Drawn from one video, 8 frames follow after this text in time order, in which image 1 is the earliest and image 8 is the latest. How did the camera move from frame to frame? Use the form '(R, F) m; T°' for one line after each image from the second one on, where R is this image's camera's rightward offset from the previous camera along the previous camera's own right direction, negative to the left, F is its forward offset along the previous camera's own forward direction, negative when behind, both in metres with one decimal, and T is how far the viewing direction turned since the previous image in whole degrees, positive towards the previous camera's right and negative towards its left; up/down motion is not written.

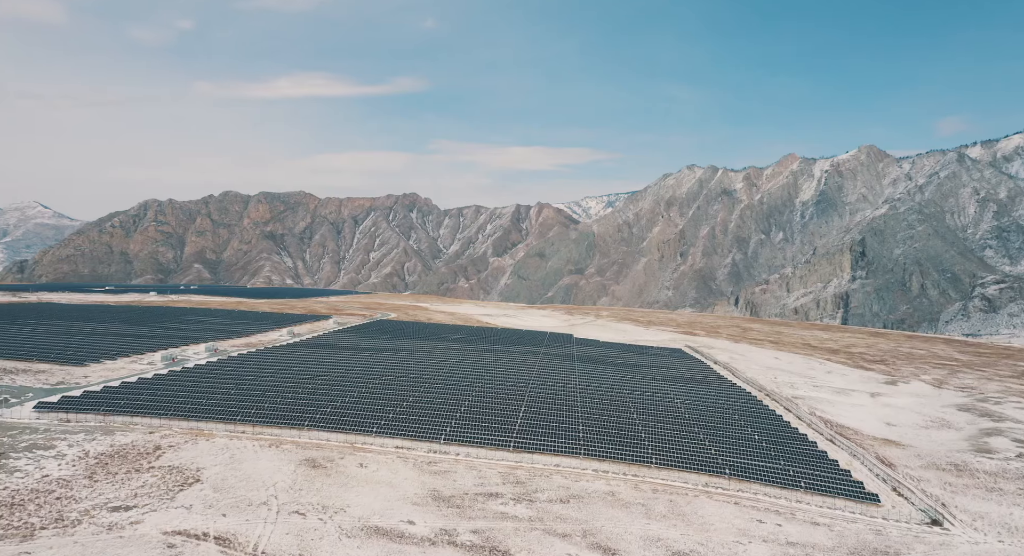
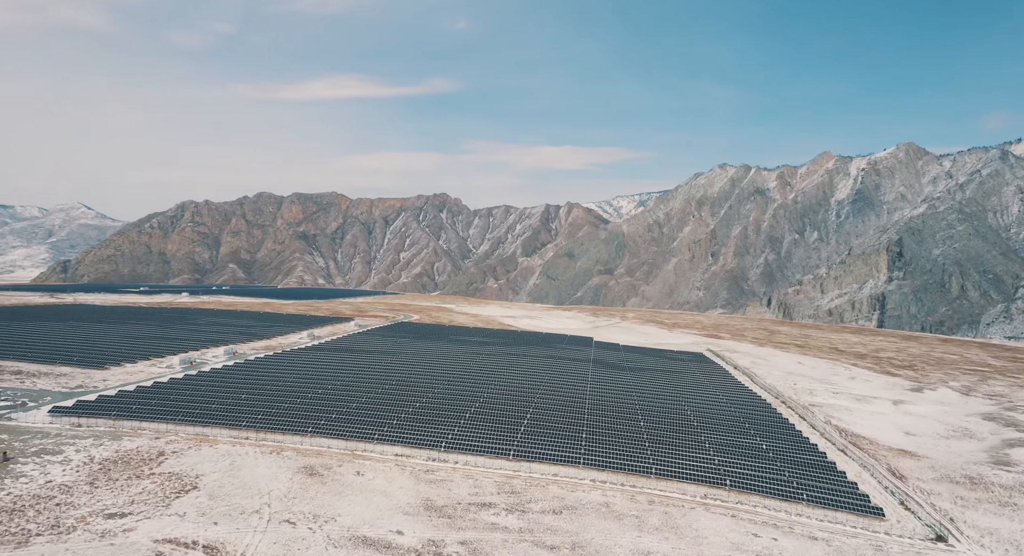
(+1.0, -0.1) m; -2°
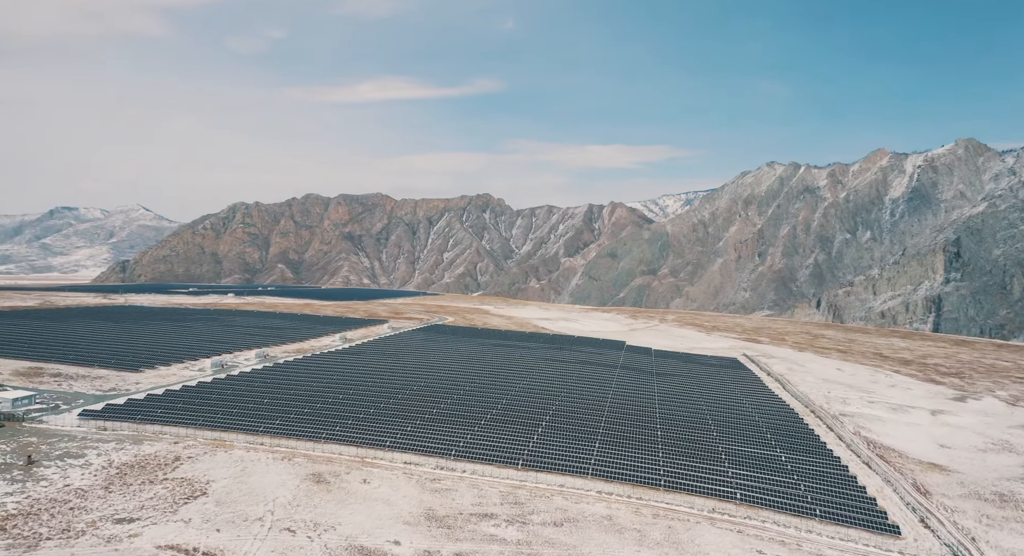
(+1.1, -0.1) m; -3°
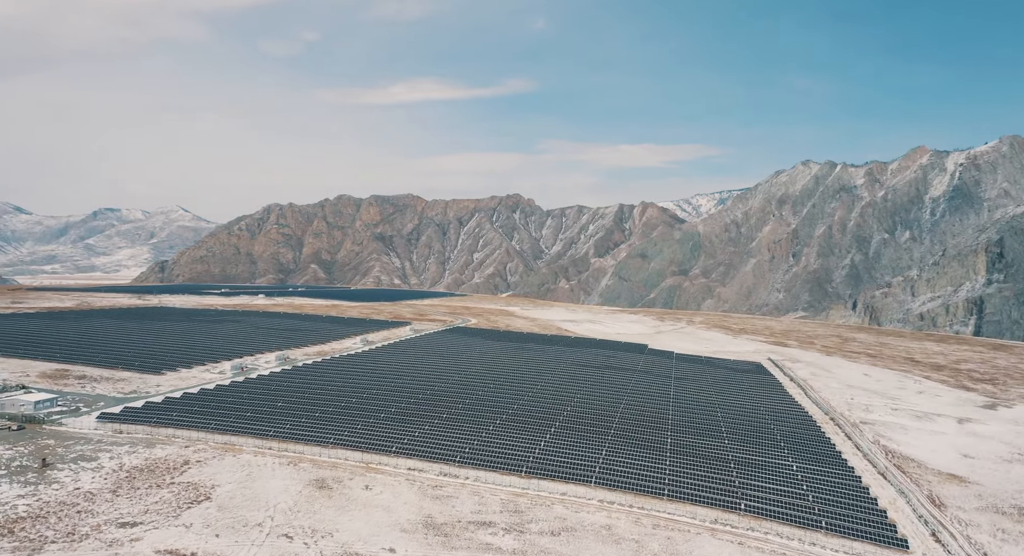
(+0.9, -0.1) m; -2°
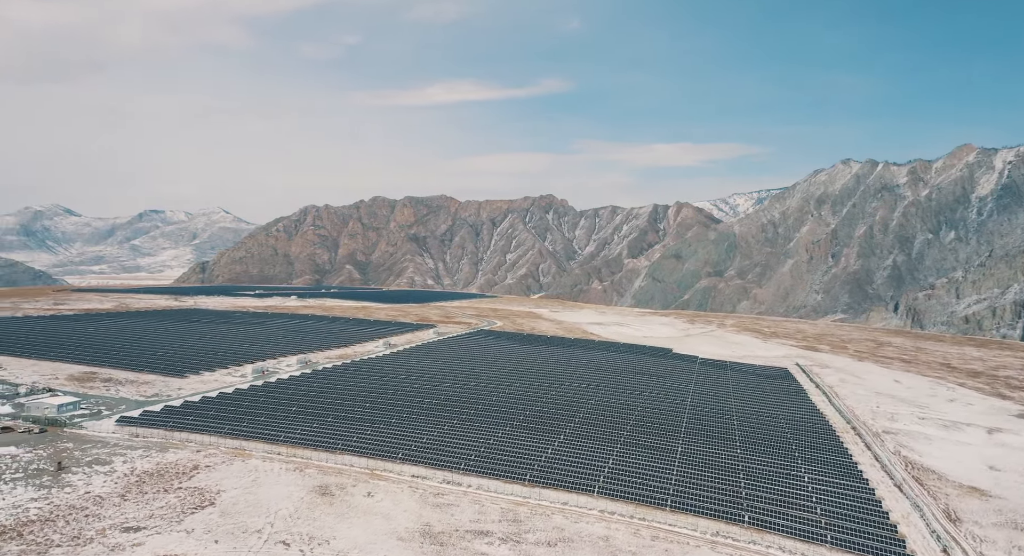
(+1.0, -0.1) m; -2°
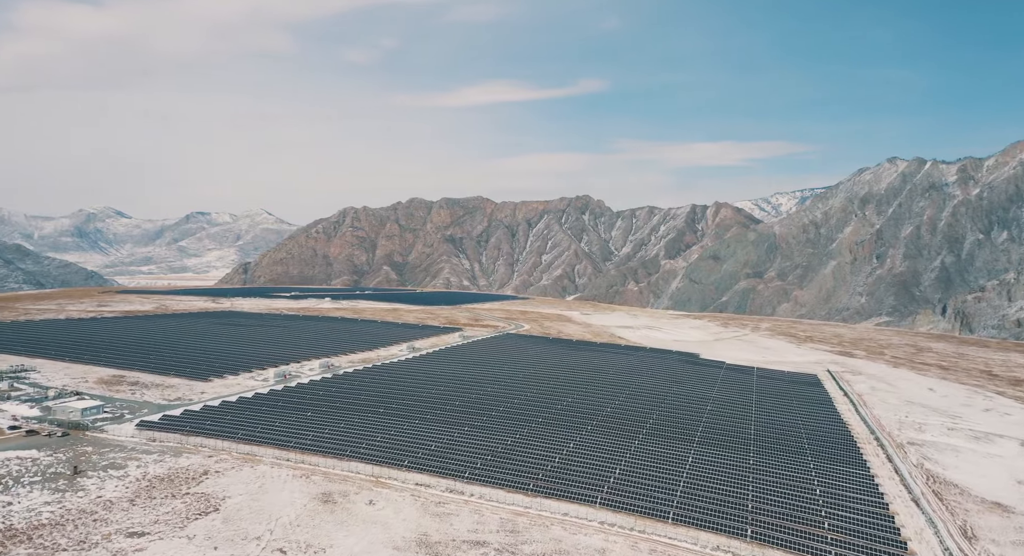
(+1.1, -0.2) m; -3°
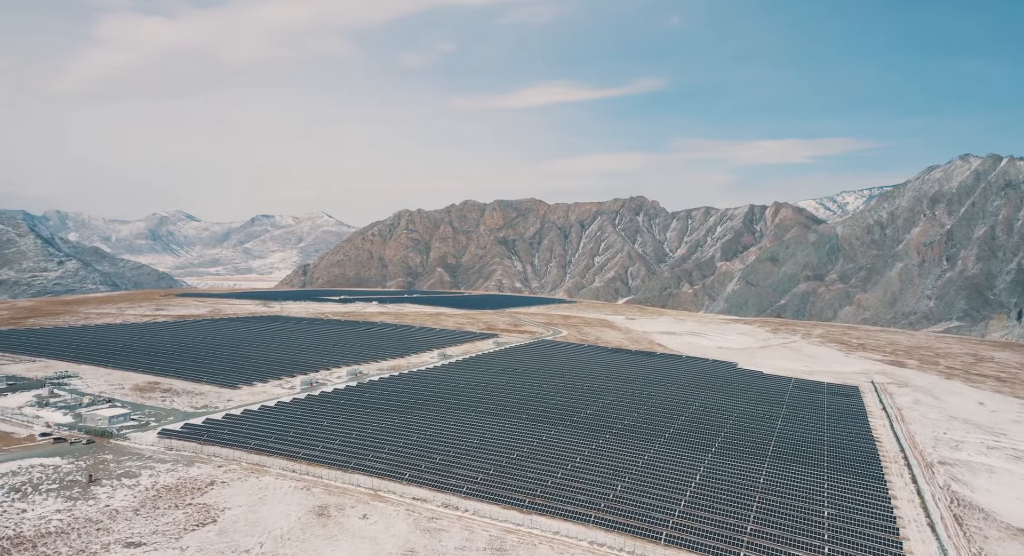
(+2.0, -0.3) m; -4°
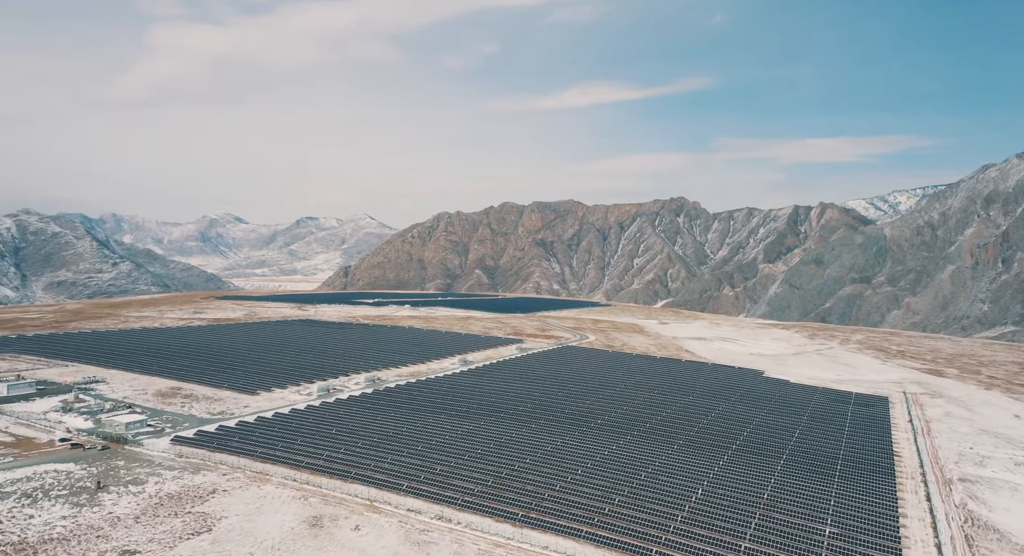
(+1.6, -0.3) m; -3°
